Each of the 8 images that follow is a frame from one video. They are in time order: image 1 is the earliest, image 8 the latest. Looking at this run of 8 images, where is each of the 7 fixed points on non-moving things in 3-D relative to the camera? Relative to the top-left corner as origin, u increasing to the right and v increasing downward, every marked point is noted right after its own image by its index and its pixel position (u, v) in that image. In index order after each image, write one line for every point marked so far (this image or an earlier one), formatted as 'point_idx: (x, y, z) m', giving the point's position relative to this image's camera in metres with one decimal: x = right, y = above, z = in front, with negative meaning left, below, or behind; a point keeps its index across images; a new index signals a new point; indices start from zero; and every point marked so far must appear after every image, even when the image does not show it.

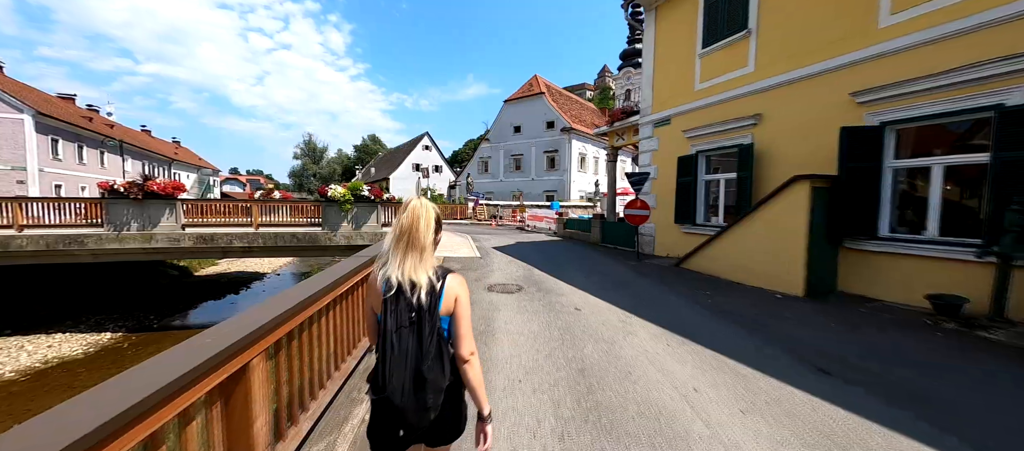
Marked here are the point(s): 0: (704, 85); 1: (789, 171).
0: (+5.2, +3.8, +8.9) m
1: (+5.9, +1.1, +7.0) m
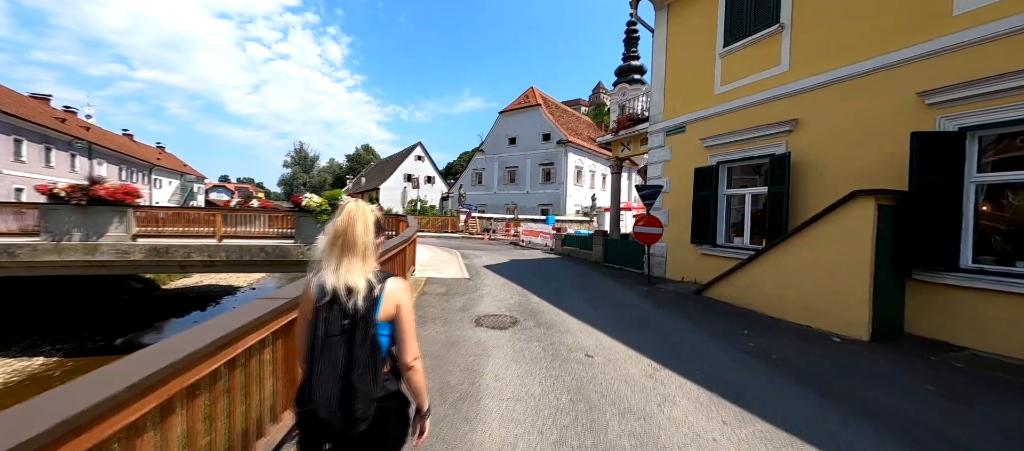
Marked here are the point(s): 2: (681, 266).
0: (+5.1, +3.3, +7.8) m
1: (+5.8, +0.7, +5.9) m
2: (+4.5, -1.1, +8.9) m
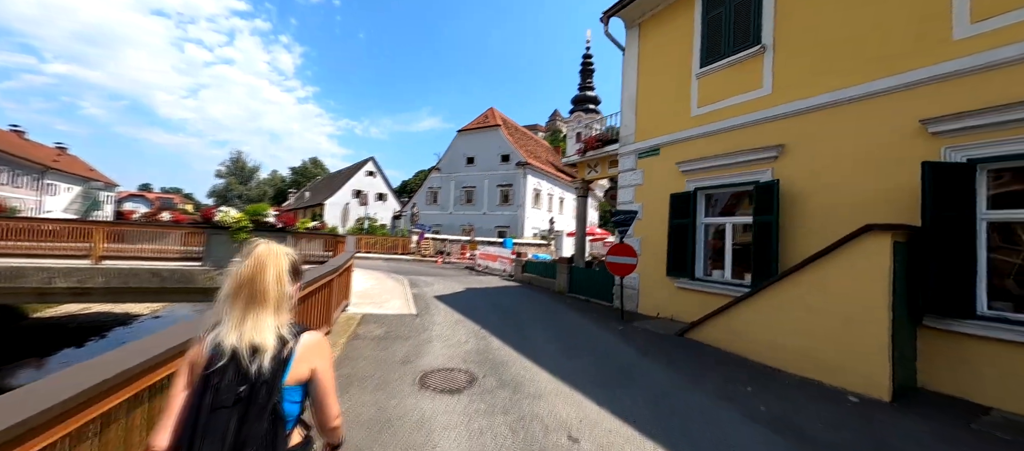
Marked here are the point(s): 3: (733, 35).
0: (+4.3, +2.6, +7.4) m
1: (+5.2, +0.1, +5.4) m
2: (+3.5, -1.9, +8.1) m
3: (+4.6, +4.0, +6.9) m
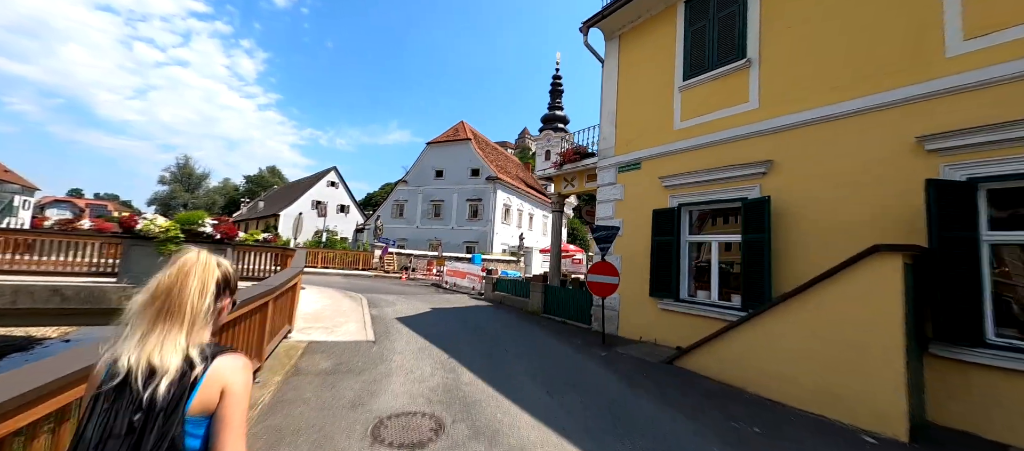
0: (+3.8, +2.2, +7.2) m
1: (+4.8, -0.2, +5.2) m
2: (+2.9, -2.3, +7.6) m
3: (+4.2, +3.6, +6.7) m
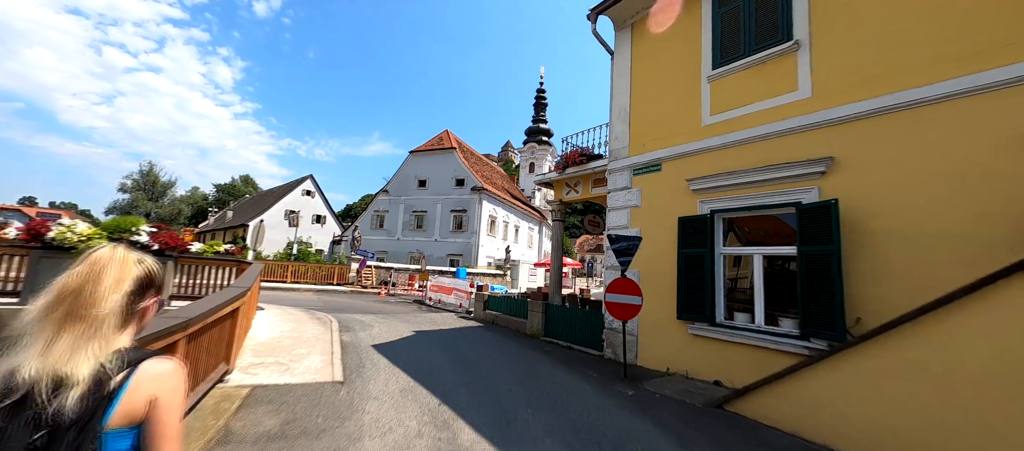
0: (+3.9, +2.0, +6.2) m
1: (+5.0, -0.3, +4.2) m
2: (+2.9, -2.4, +6.4) m
3: (+4.3, +3.4, +5.9) m
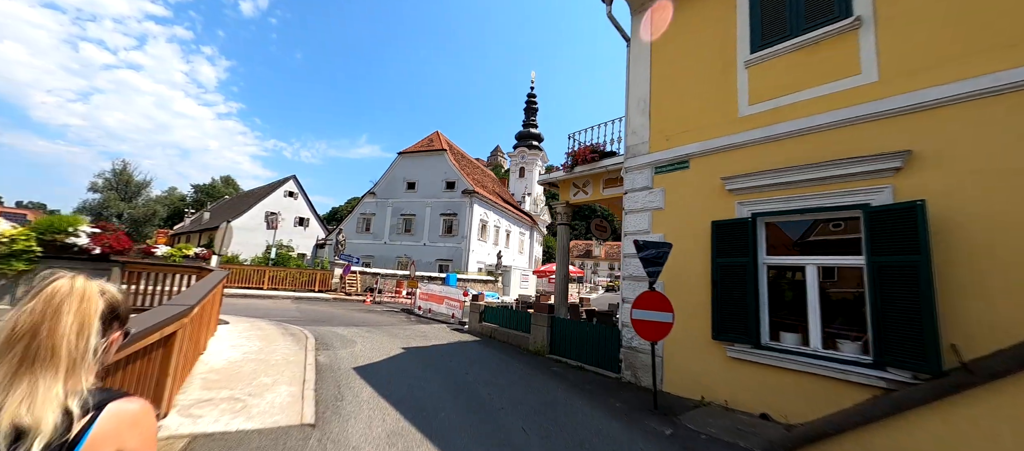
0: (+4.1, +1.9, +5.4) m
1: (+5.3, -0.4, +3.4) m
2: (+3.1, -2.5, +5.6) m
3: (+4.5, +3.3, +5.1) m
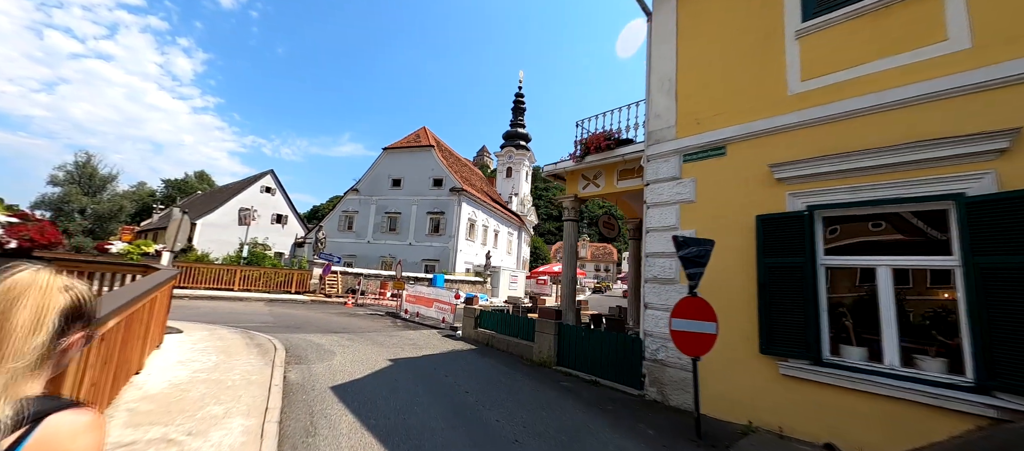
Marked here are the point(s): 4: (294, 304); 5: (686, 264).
0: (+4.3, +2.0, +4.7) m
1: (+5.6, -0.3, +2.7) m
2: (+3.2, -2.4, +4.8) m
3: (+4.7, +3.4, +4.4) m
4: (-11.1, -4.0, +16.8) m
5: (+2.4, -0.5, +4.5) m
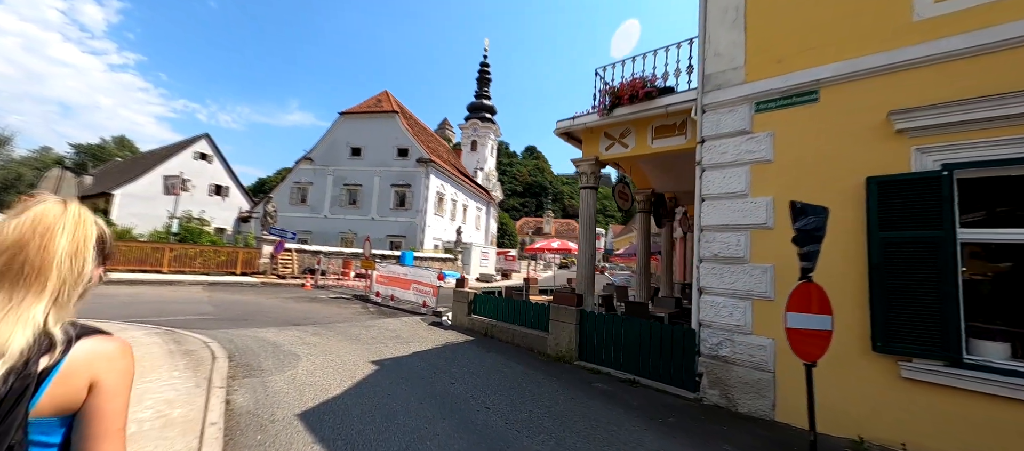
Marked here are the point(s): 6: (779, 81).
0: (+4.8, +2.4, +3.6) m
1: (+6.3, -0.1, +1.9) m
2: (+3.7, -2.0, +3.9) m
3: (+5.3, +3.8, +3.2) m
4: (-11.8, -2.7, +14.3) m
5: (+2.9, -0.1, +3.4) m
6: (+3.6, +2.0, +4.5) m
